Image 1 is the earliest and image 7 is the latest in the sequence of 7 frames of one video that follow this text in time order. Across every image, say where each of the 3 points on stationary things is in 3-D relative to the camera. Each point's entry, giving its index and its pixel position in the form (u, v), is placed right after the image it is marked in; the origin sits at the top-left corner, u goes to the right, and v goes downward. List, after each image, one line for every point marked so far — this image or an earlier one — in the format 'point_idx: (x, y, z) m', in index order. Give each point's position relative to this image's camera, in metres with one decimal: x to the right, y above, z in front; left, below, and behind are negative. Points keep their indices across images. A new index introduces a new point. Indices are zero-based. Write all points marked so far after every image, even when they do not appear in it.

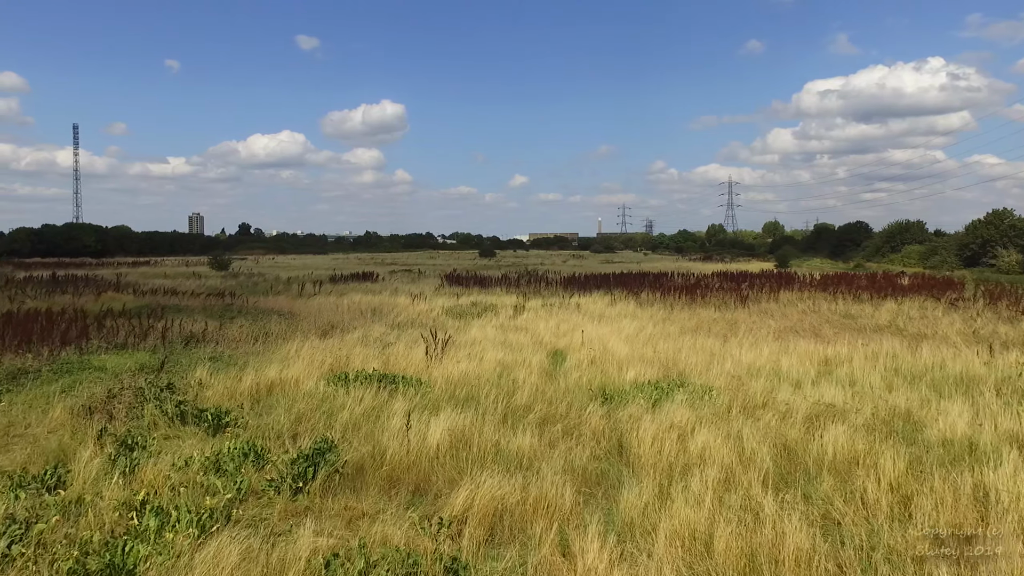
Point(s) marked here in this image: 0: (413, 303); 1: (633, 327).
0: (-1.6, -0.3, +12.3) m
1: (+1.4, -0.5, +8.7) m
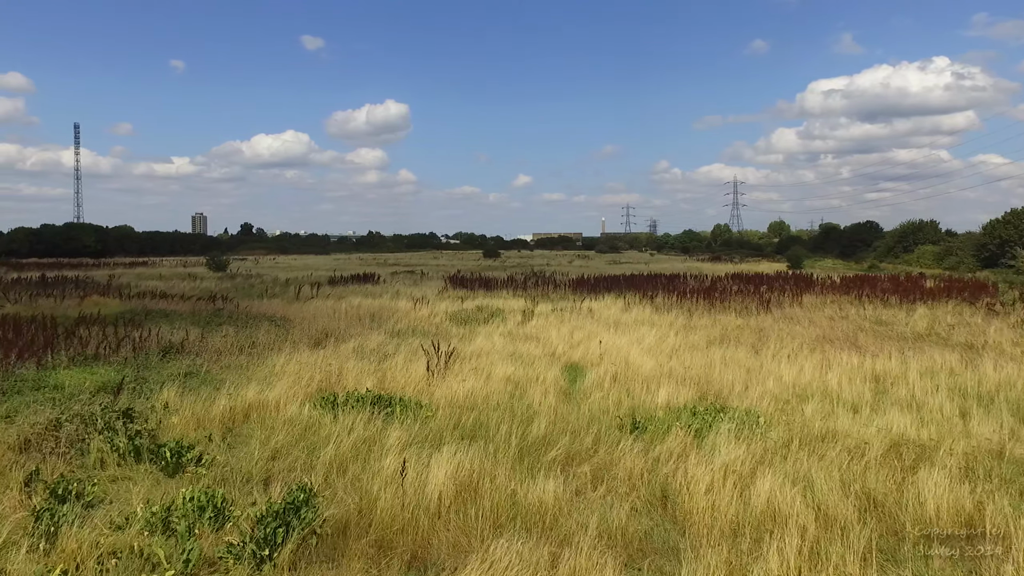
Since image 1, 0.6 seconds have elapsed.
0: (-1.5, -0.3, +11.6) m
1: (+1.5, -0.5, +8.0) m
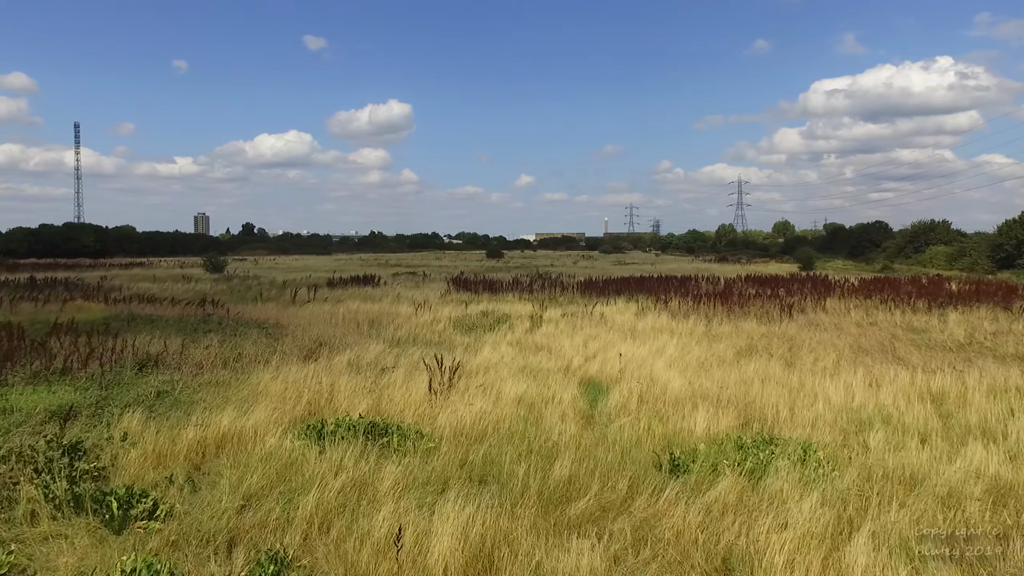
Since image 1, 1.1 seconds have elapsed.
0: (-1.4, -0.4, +11.0) m
1: (+1.6, -0.6, +7.3) m
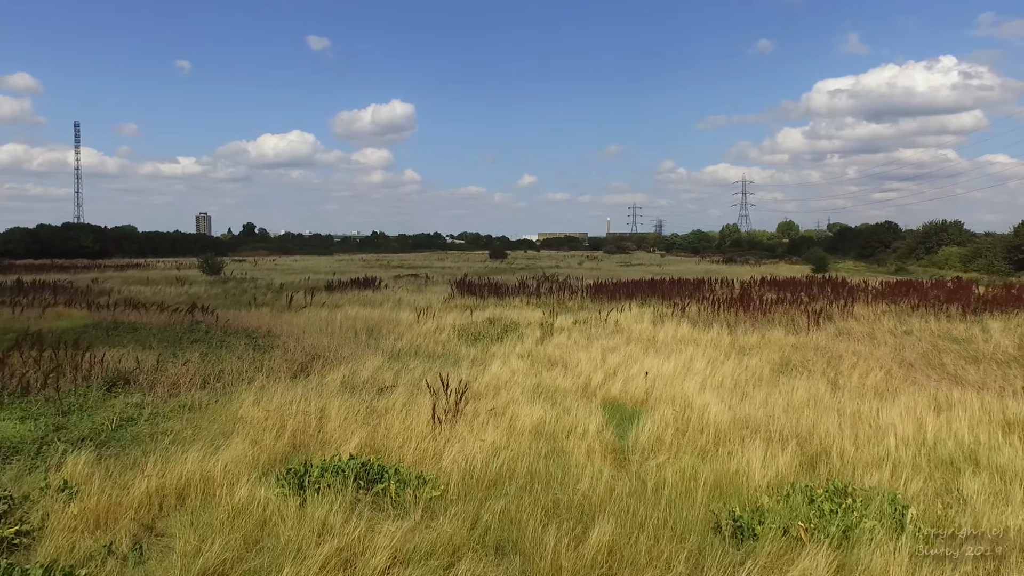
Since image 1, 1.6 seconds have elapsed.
0: (-1.3, -0.4, +10.3) m
1: (+1.7, -0.6, +6.6) m
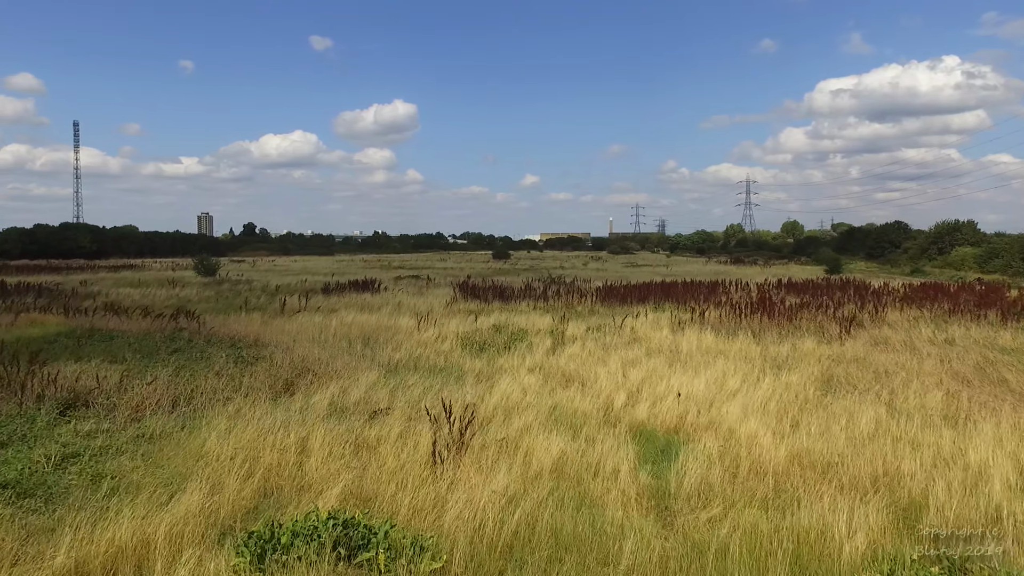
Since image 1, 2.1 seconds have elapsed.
0: (-1.2, -0.5, +9.6) m
1: (+1.8, -0.7, +5.9) m
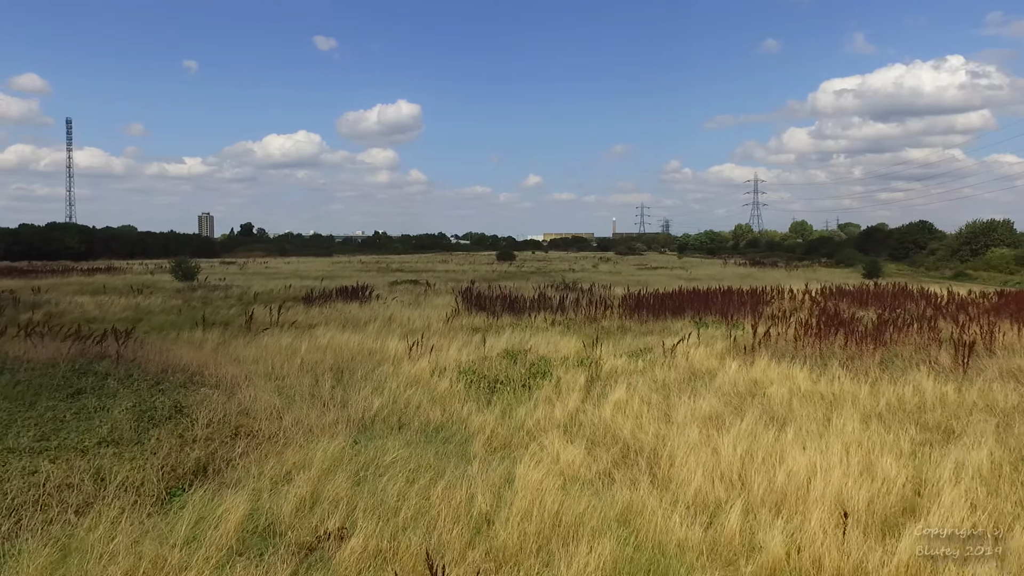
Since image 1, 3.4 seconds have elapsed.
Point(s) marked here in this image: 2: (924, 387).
0: (-1.0, -0.6, +7.5) m
1: (+1.9, -0.8, +3.8) m
2: (+3.2, -0.7, +5.9) m
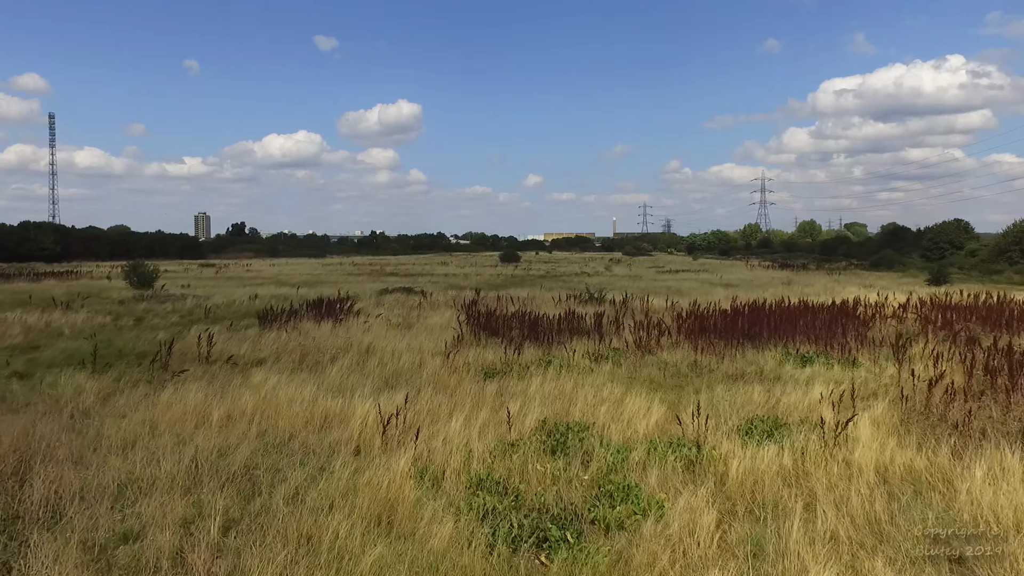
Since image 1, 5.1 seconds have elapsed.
0: (-0.7, -0.8, +4.4) m
1: (+2.2, -1.0, +0.8) m
2: (+3.4, -0.9, +2.9) m
